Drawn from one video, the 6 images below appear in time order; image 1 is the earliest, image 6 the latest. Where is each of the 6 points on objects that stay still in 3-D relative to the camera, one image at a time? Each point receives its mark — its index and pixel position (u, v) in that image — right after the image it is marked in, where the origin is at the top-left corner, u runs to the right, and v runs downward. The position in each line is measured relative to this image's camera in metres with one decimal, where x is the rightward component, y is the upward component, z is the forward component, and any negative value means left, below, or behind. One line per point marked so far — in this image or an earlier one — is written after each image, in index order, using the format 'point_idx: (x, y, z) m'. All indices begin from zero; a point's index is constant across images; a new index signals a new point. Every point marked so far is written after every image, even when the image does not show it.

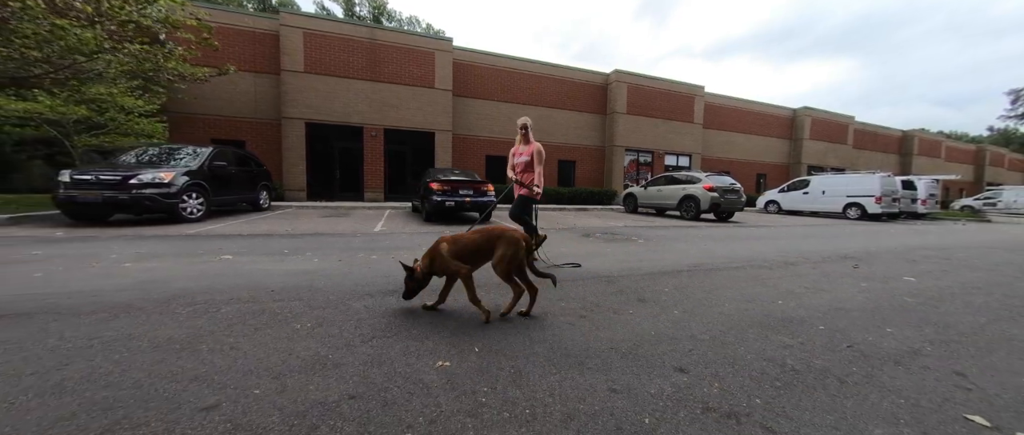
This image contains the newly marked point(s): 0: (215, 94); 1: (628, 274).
0: (-10.9, +4.5, +12.5) m
1: (+1.4, -0.7, +4.0) m
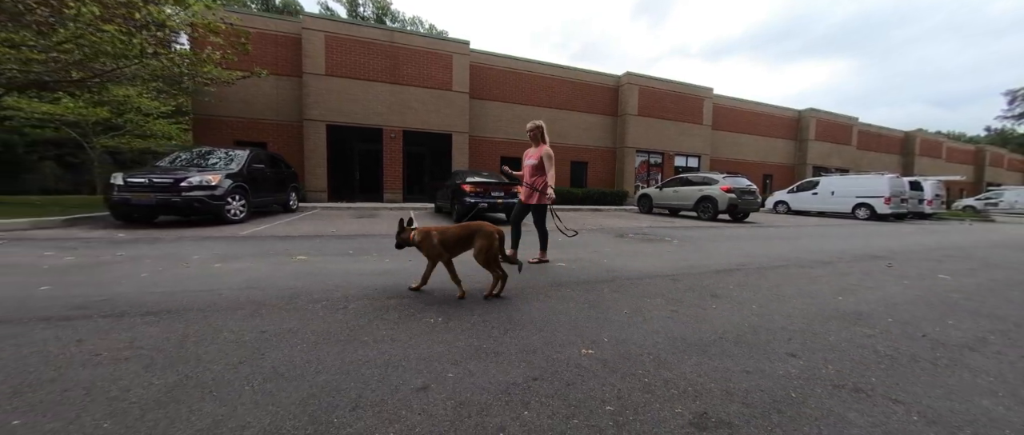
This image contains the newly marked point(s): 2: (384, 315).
0: (-10.2, +4.5, +12.6) m
1: (+2.2, -0.7, +4.3) m
2: (-0.9, -0.7, +2.6) m
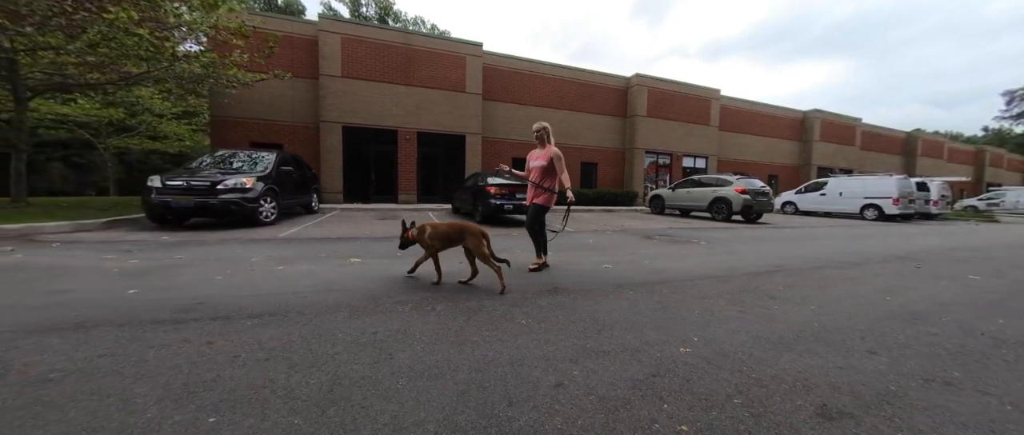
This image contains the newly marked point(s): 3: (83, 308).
0: (-9.6, +4.4, +12.7) m
1: (+2.9, -0.7, +4.4) m
2: (-0.3, -0.8, +2.7) m
3: (-3.4, -0.7, +2.7) m
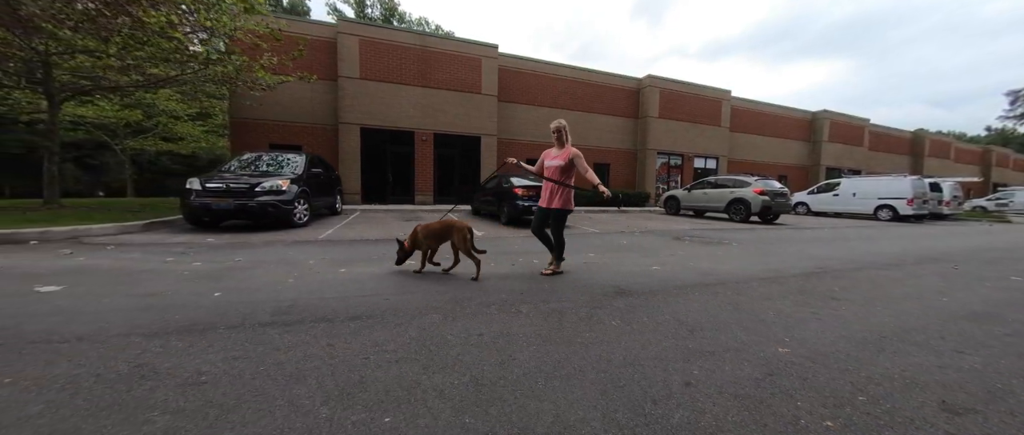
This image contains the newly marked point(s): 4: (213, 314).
0: (-8.9, +4.4, +12.7) m
1: (+3.6, -0.8, +4.5) m
2: (+0.5, -0.8, +2.8) m
3: (-2.7, -0.8, +2.8) m
4: (-2.3, -0.8, +2.7) m
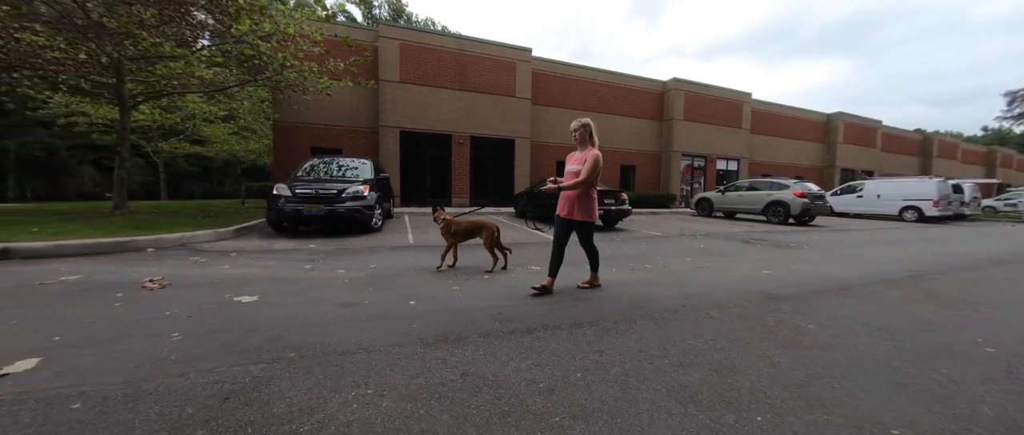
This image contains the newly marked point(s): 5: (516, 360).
0: (-7.4, +4.3, +12.7) m
1: (+5.3, -0.9, +4.8) m
2: (+2.2, -0.9, +3.0) m
3: (-0.9, -0.9, +2.9) m
4: (-0.6, -0.9, +2.8) m
5: (0.0, -0.9, +2.2) m
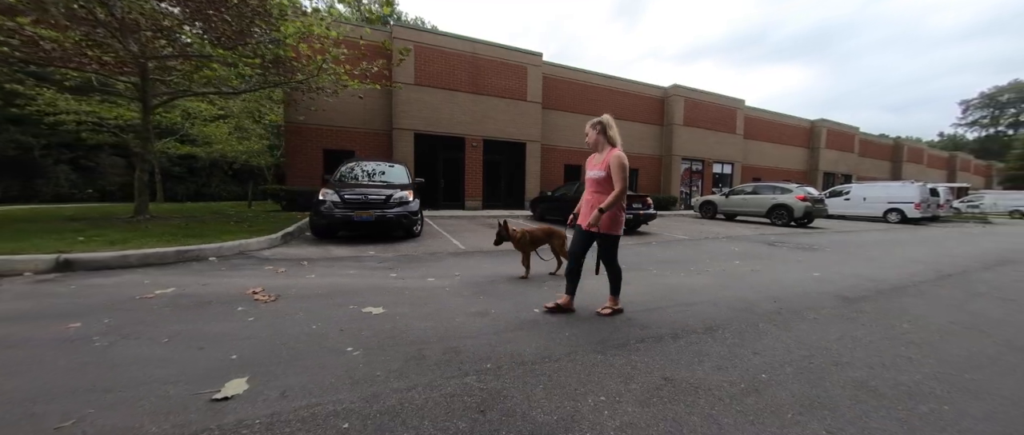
0: (-6.7, +4.1, +12.5) m
1: (+6.4, -1.0, +5.3) m
2: (+3.4, -1.0, +3.3) m
3: (+0.3, -1.0, +3.0) m
4: (+0.7, -1.0, +3.0) m
5: (+1.3, -1.1, +2.4) m
